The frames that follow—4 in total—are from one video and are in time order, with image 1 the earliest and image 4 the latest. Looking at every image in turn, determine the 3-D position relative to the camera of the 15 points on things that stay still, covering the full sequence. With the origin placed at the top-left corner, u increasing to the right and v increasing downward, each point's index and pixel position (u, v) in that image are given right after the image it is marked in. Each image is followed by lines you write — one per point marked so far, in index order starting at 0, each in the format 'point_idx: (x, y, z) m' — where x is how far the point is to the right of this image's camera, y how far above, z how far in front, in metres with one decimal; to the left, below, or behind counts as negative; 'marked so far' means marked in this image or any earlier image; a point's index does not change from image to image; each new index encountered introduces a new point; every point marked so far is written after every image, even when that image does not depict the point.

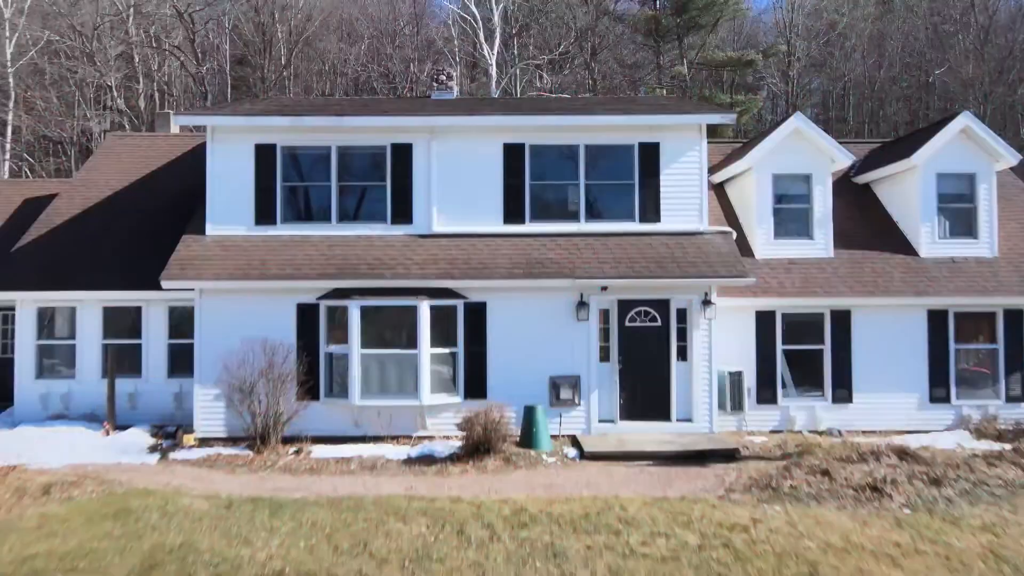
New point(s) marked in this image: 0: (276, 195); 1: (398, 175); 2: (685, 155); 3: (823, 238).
0: (-3.7, +1.5, +12.6) m
1: (-1.8, +1.8, +12.6) m
2: (+2.7, +2.1, +12.7) m
3: (+5.3, +0.9, +13.9) m
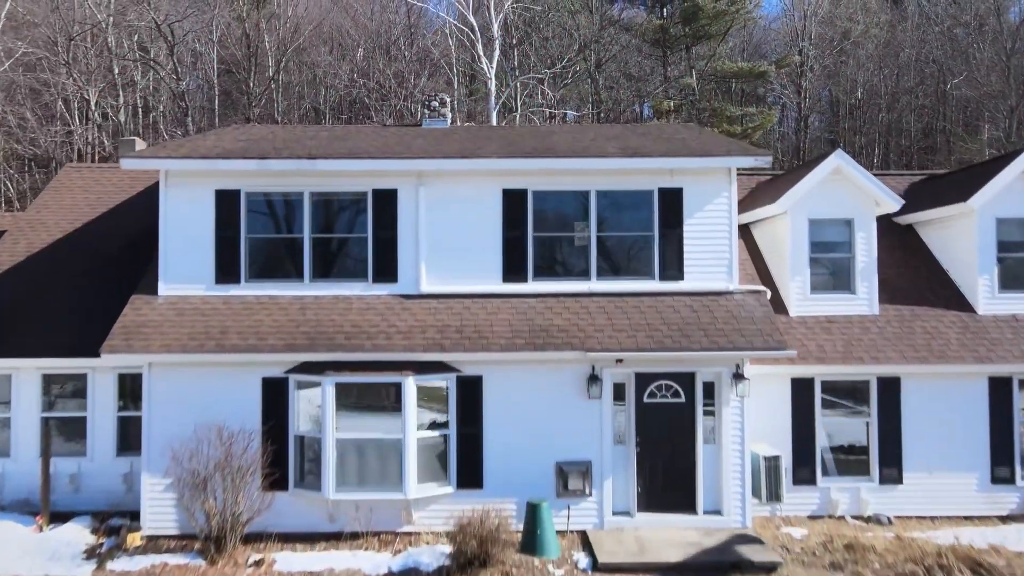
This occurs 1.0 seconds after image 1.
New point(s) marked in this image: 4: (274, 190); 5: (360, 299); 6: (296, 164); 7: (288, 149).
0: (-3.7, +0.5, +10.9) m
1: (-1.8, +0.8, +10.9) m
2: (+2.7, +1.2, +11.0) m
3: (+5.3, -0.1, +12.2) m
4: (-3.2, +1.3, +11.0) m
5: (-2.0, -0.2, +10.9) m
6: (-2.8, +1.6, +10.6) m
7: (-3.1, +1.9, +11.4) m
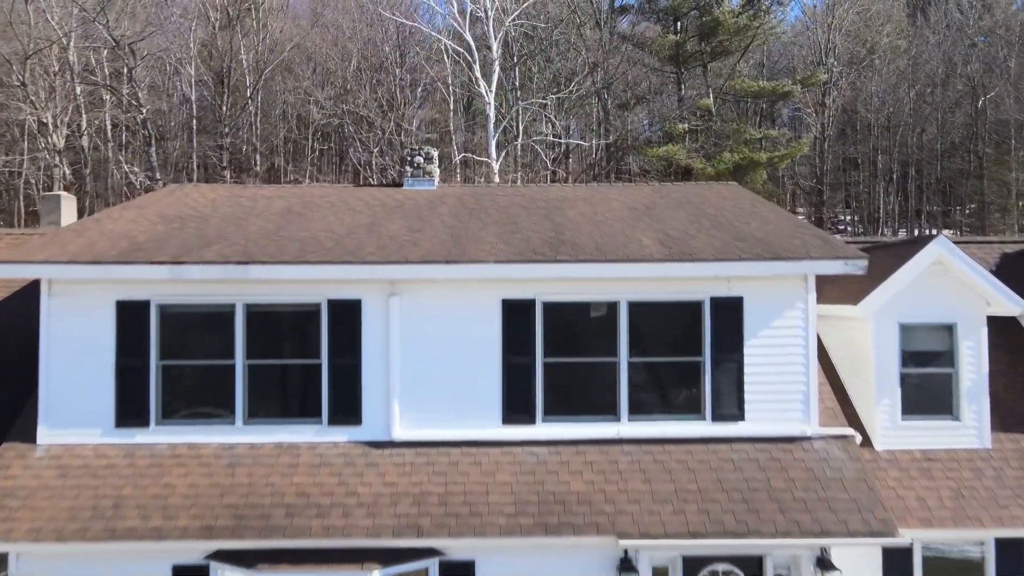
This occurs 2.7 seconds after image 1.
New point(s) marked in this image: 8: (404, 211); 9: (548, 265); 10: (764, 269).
0: (-3.6, -0.9, +8.1) m
1: (-1.8, -0.6, +8.1) m
2: (+2.8, -0.3, +8.2) m
3: (+5.4, -1.5, +9.4) m
4: (-3.2, -0.1, +8.2) m
5: (-2.0, -1.6, +8.1) m
6: (-2.8, +0.2, +7.8) m
7: (-3.1, +0.5, +8.6) m
8: (-1.4, +1.0, +10.4) m
9: (+0.3, +0.2, +7.9) m
10: (+2.5, +0.2, +7.9) m
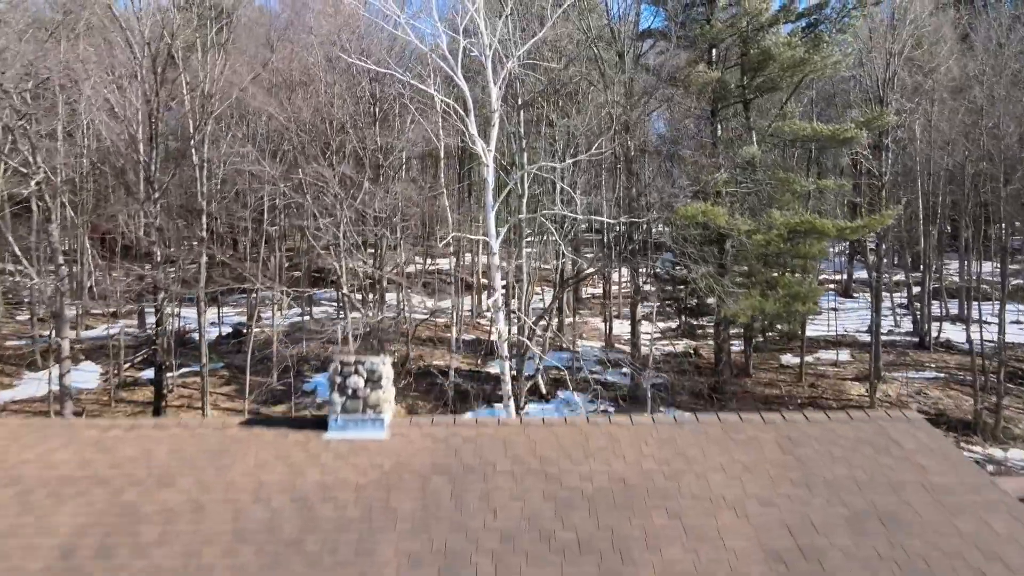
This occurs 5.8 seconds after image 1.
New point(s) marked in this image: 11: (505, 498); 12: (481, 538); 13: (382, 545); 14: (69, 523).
0: (-3.6, -3.7, +2.7) m
1: (-1.7, -3.4, +2.7) m
2: (+2.9, -3.0, +2.8) m
3: (+5.5, -4.2, +4.0) m
4: (-3.1, -2.9, +2.8) m
5: (-1.9, -4.3, +2.7) m
6: (-2.7, -2.5, +2.4) m
7: (-3.0, -2.3, +3.2) m
8: (-1.3, -1.7, +5.0) m
9: (+0.4, -2.5, +2.5) m
10: (+2.6, -2.5, +2.5) m
11: (-0.1, -1.5, +5.8) m
12: (-0.2, -1.7, +5.3) m
13: (-0.8, -1.7, +5.2) m
14: (-3.0, -1.6, +5.4) m
